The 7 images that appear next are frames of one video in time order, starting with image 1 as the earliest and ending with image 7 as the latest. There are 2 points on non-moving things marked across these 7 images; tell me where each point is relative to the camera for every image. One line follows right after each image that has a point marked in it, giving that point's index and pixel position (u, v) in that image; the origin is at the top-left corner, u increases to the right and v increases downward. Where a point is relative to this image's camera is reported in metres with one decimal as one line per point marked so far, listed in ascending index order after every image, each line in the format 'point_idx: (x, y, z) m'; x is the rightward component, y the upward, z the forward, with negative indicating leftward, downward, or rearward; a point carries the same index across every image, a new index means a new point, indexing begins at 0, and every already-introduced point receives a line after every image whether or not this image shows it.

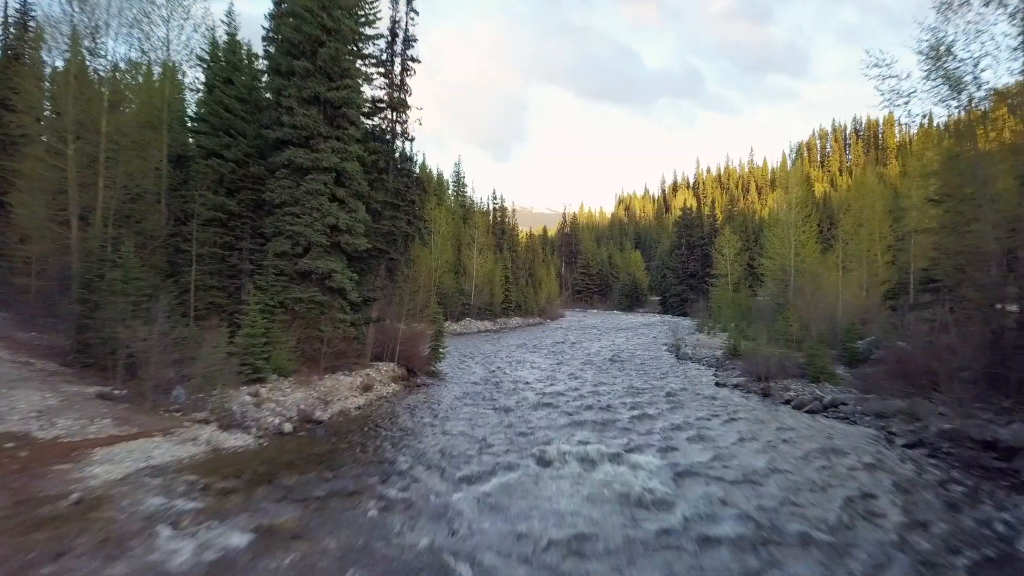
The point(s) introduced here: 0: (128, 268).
0: (-5.8, +0.3, +12.2) m
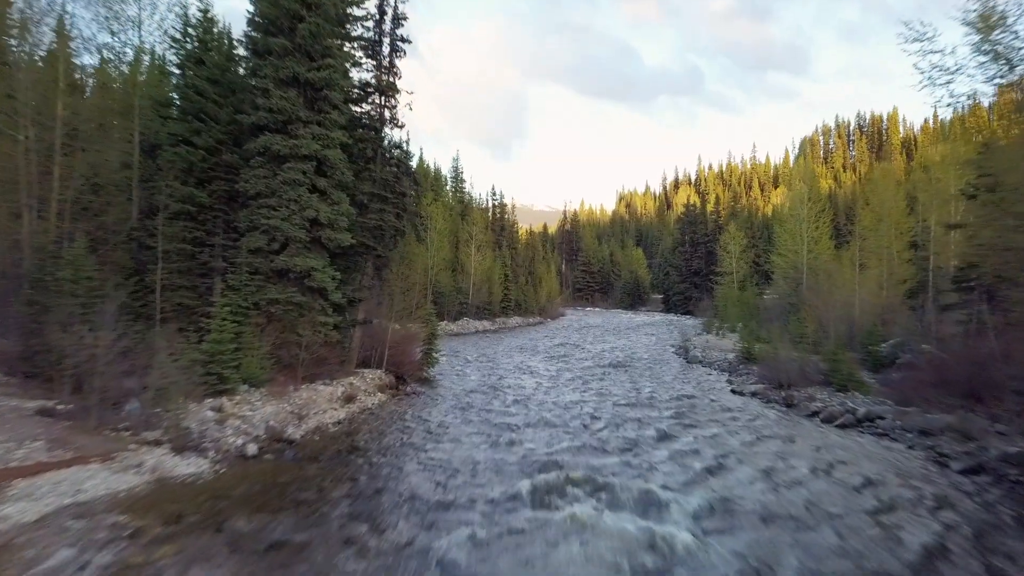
0: (-5.8, +0.3, +10.9) m
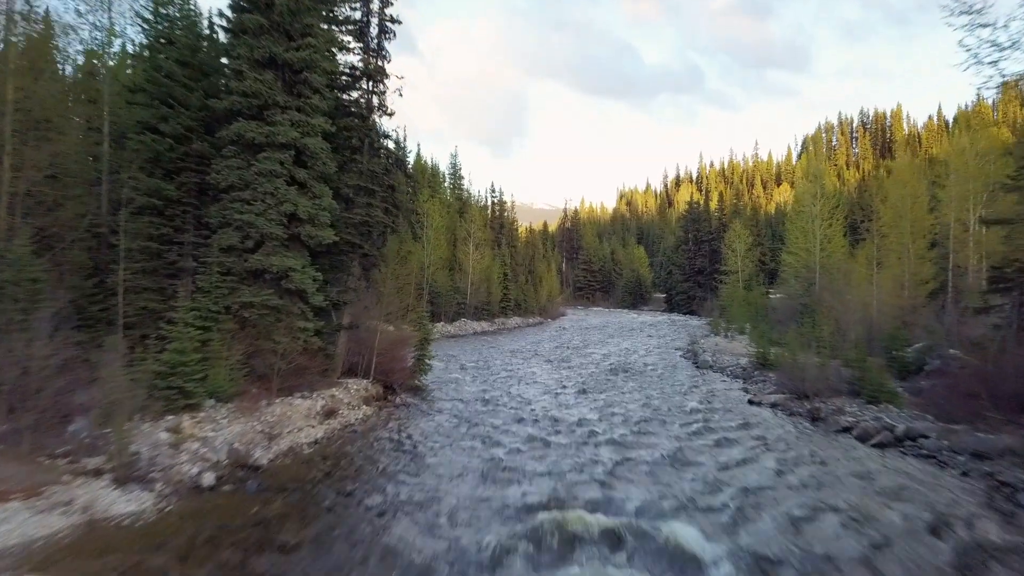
0: (-5.8, +0.3, +9.6) m
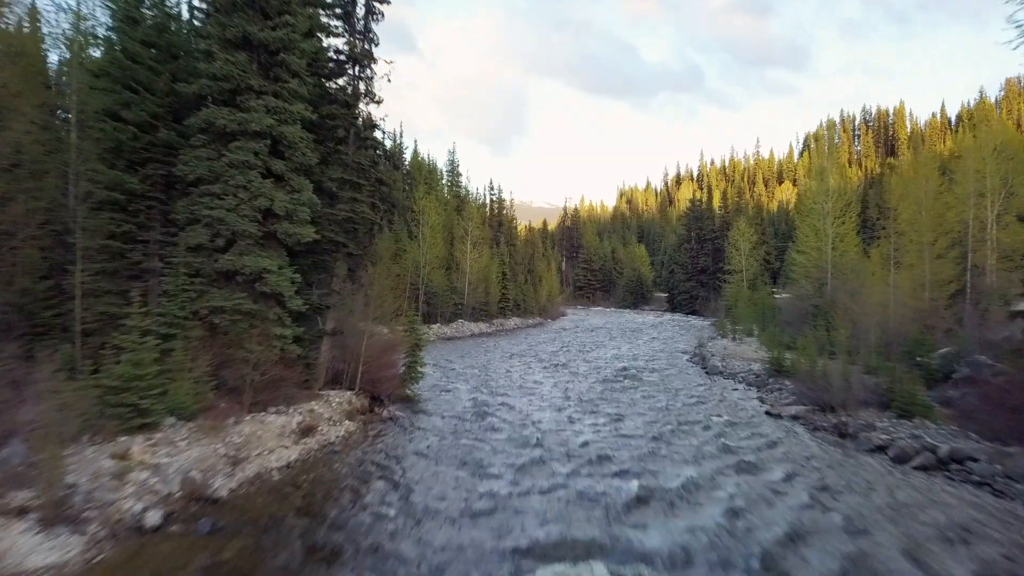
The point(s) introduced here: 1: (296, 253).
0: (-5.8, +0.2, +8.5) m
1: (-3.2, +0.5, +12.1) m
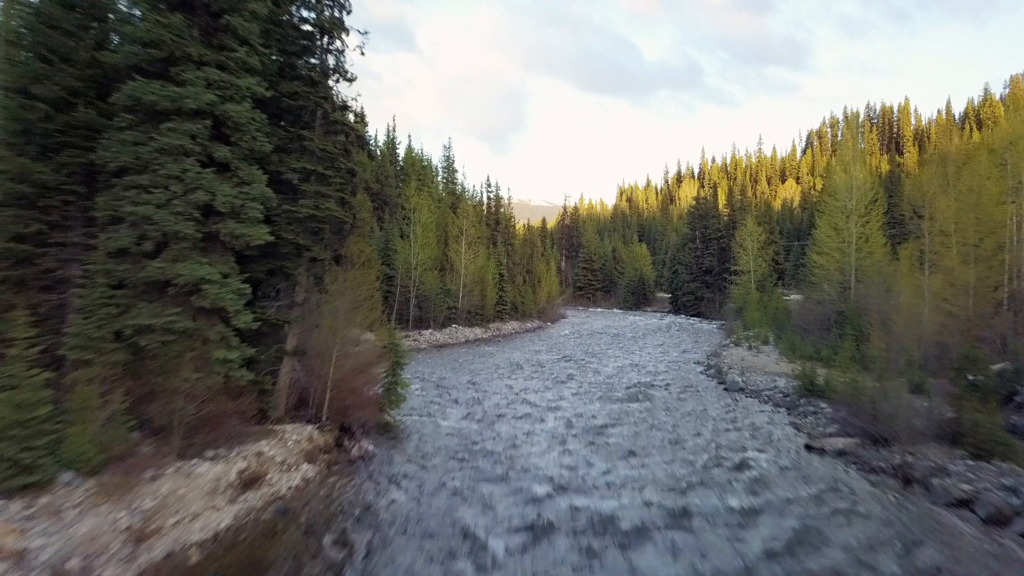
0: (-5.9, +0.1, +6.5) m
1: (-3.2, +0.4, +10.0) m
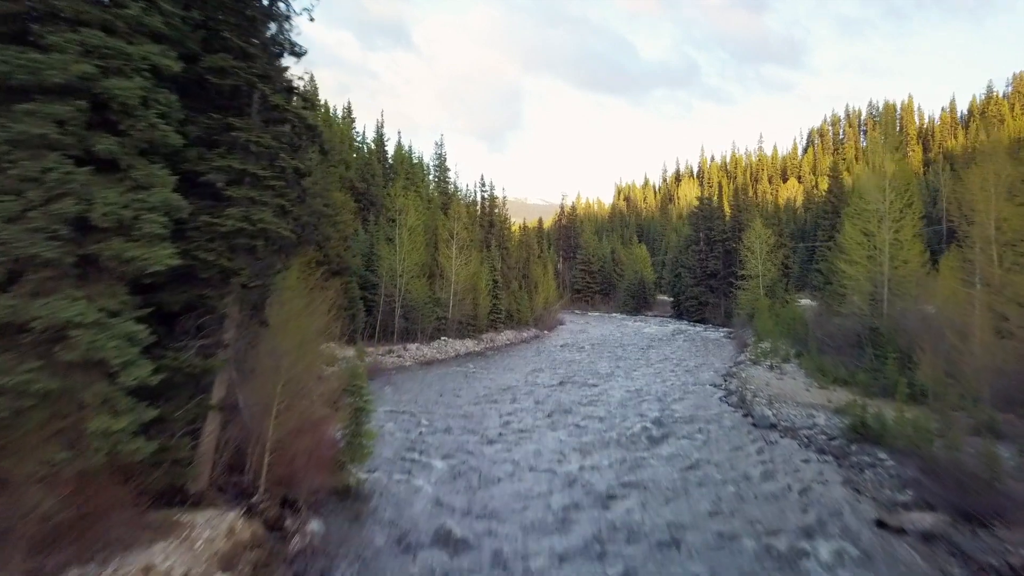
0: (-5.9, -0.3, +3.9) m
1: (-3.3, 0.0, +7.5) m
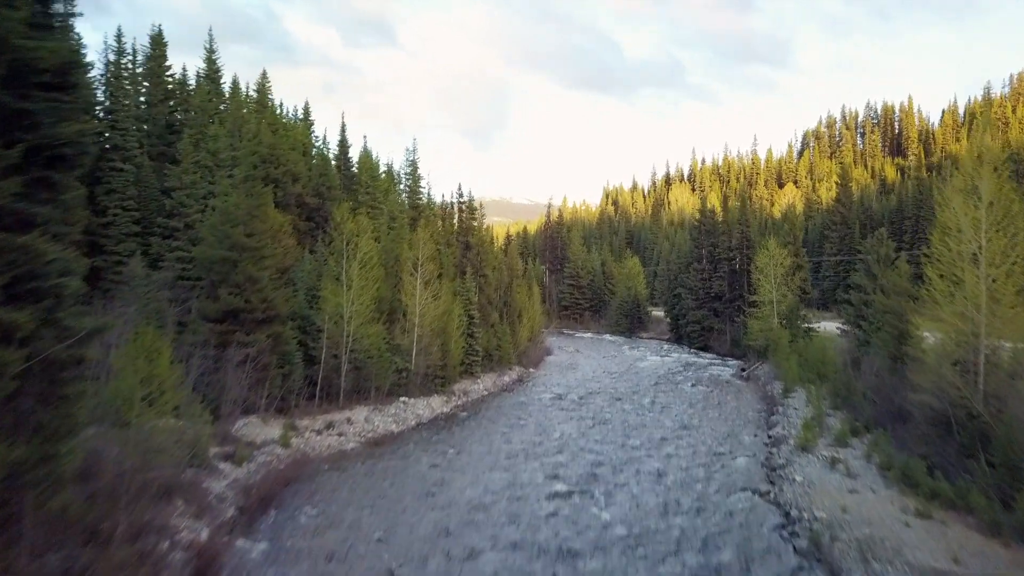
0: (-6.1, -1.6, -1.8) m
1: (-3.6, -1.3, +1.9) m
